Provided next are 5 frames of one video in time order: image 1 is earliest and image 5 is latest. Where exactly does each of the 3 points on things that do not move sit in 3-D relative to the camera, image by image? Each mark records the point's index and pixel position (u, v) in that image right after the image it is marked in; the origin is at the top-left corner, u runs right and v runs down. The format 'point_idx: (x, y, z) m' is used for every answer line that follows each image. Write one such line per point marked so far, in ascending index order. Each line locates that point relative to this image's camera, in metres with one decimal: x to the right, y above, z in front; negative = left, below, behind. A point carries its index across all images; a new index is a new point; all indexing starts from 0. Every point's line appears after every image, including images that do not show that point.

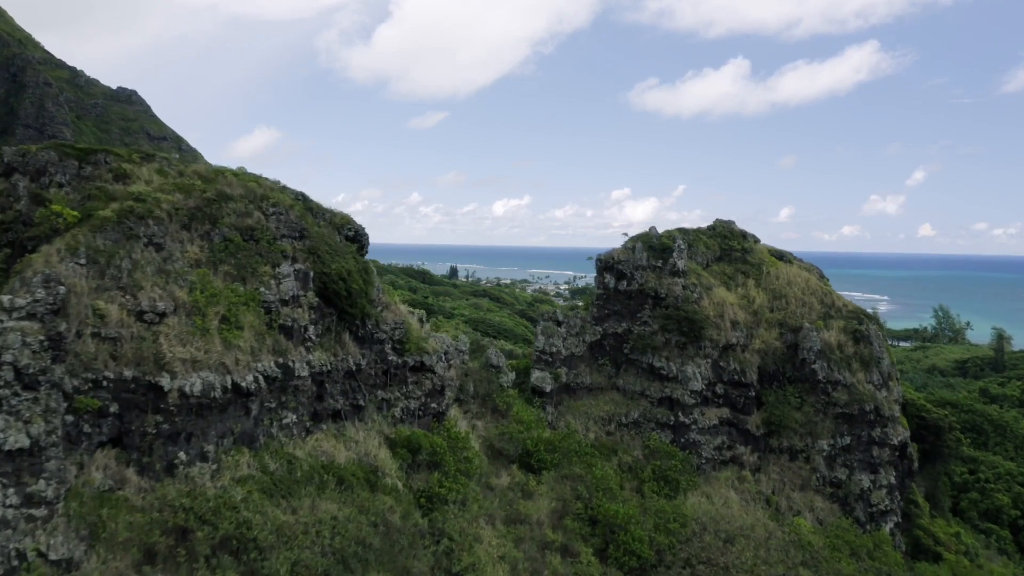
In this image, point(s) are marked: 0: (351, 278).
0: (-3.3, +0.2, +16.6) m
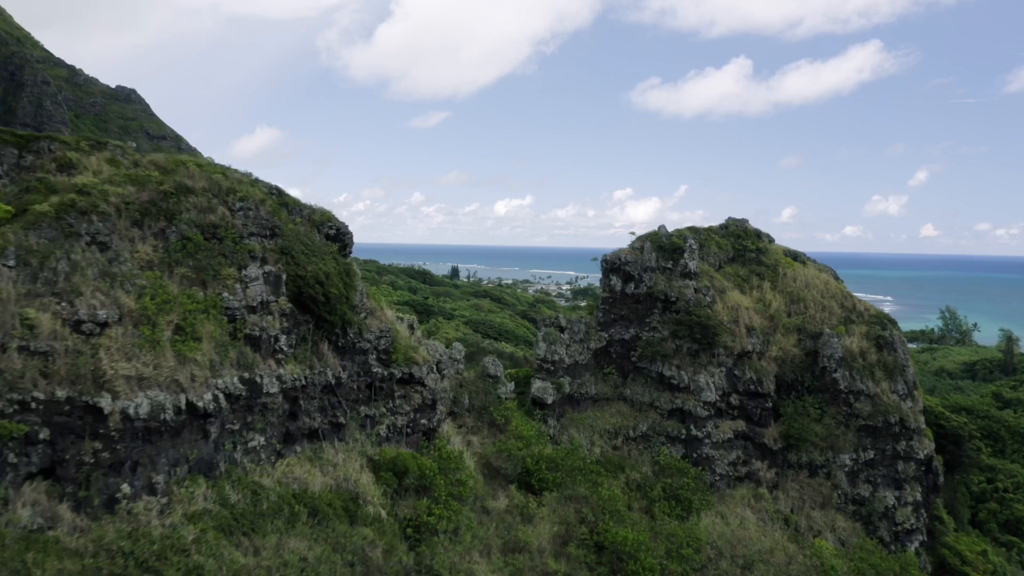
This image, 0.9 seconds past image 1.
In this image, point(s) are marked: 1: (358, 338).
0: (-3.4, +0.1, +14.9) m
1: (-3.0, -1.0, +15.5) m
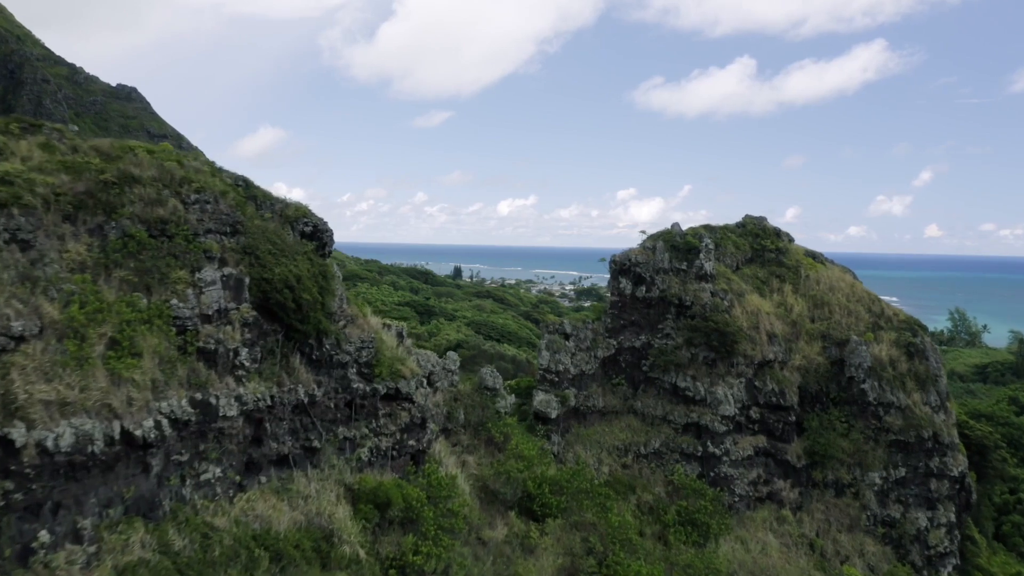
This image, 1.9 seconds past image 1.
0: (-3.4, 0.0, +13.0) m
1: (-3.0, -1.1, +13.6) m
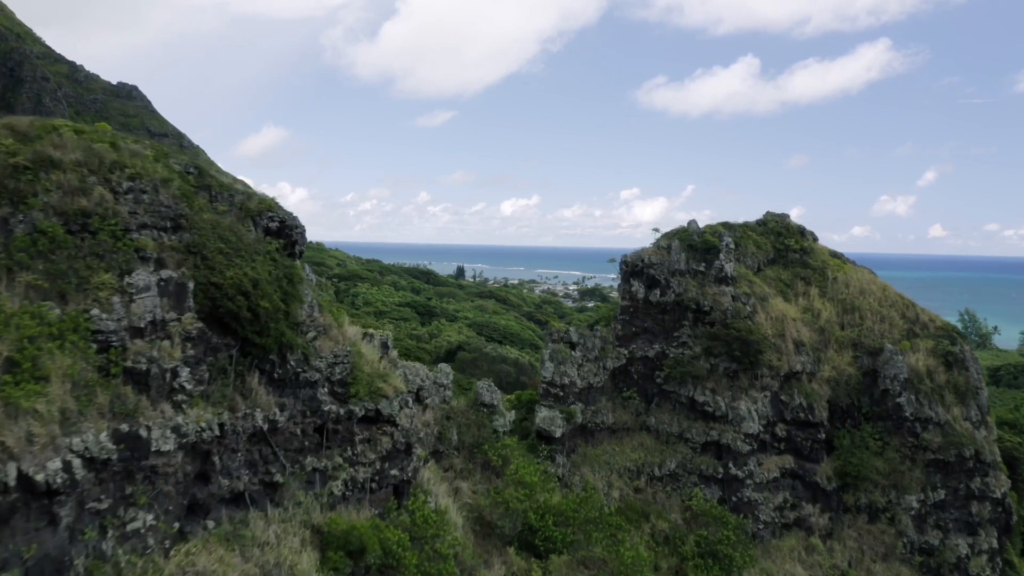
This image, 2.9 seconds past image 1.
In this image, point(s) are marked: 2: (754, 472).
0: (-3.4, 0.0, +11.0) m
1: (-3.0, -1.1, +11.5) m
2: (+5.7, -4.3, +18.5) m
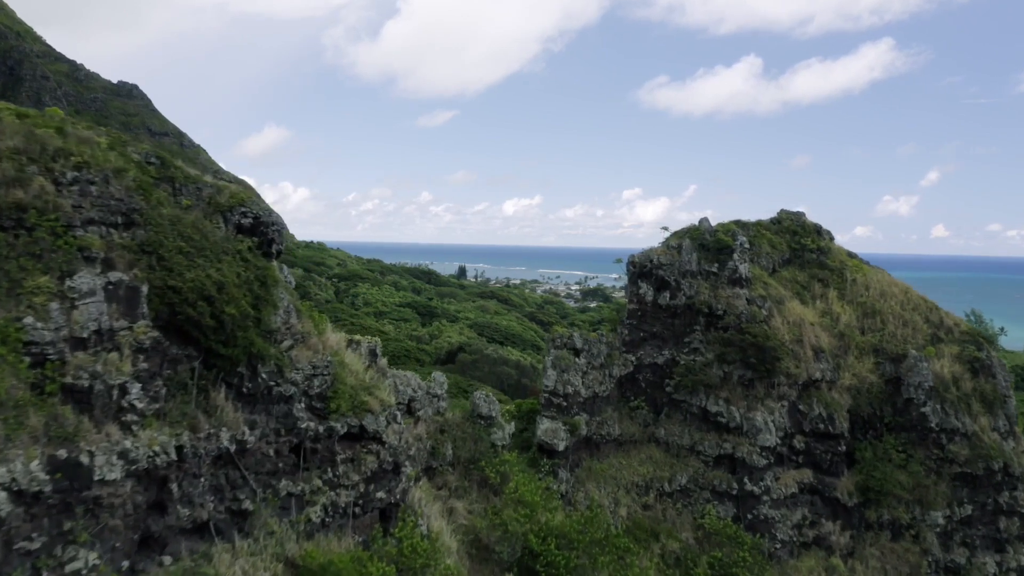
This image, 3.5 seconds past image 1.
0: (-3.4, -0.1, +9.8) m
1: (-3.1, -1.2, +10.3) m
2: (+5.7, -4.4, +17.3) m
